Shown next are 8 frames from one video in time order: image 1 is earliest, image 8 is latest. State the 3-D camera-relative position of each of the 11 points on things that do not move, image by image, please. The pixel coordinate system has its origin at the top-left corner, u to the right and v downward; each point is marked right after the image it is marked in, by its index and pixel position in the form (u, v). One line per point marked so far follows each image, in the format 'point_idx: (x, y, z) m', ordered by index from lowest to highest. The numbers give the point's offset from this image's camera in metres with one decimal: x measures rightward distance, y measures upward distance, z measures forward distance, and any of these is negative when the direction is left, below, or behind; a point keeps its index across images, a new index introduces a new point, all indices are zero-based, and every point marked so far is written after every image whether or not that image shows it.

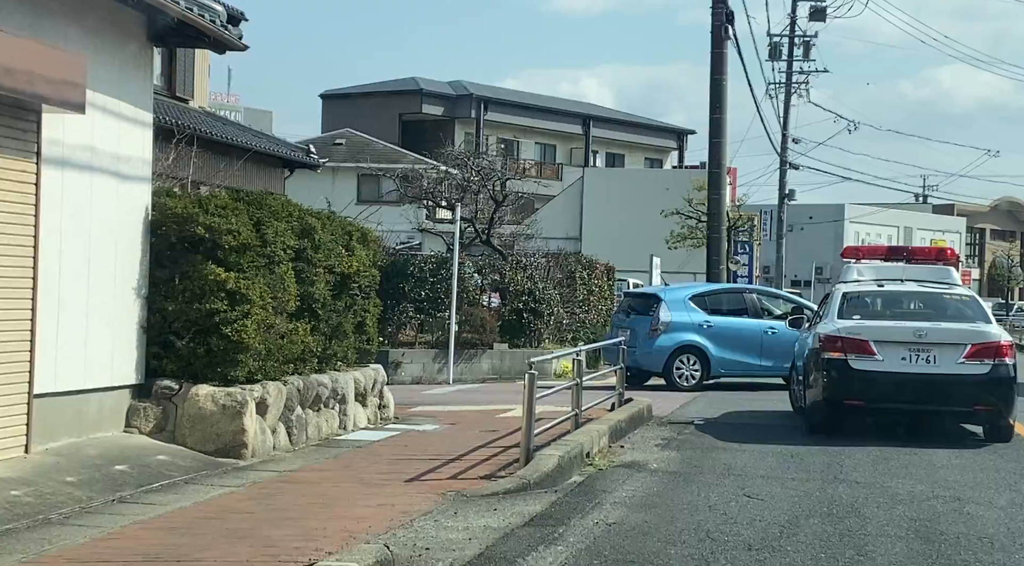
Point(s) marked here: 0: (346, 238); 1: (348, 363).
0: (-1.7, +0.5, +15.3) m
1: (-1.6, -0.8, +15.4) m
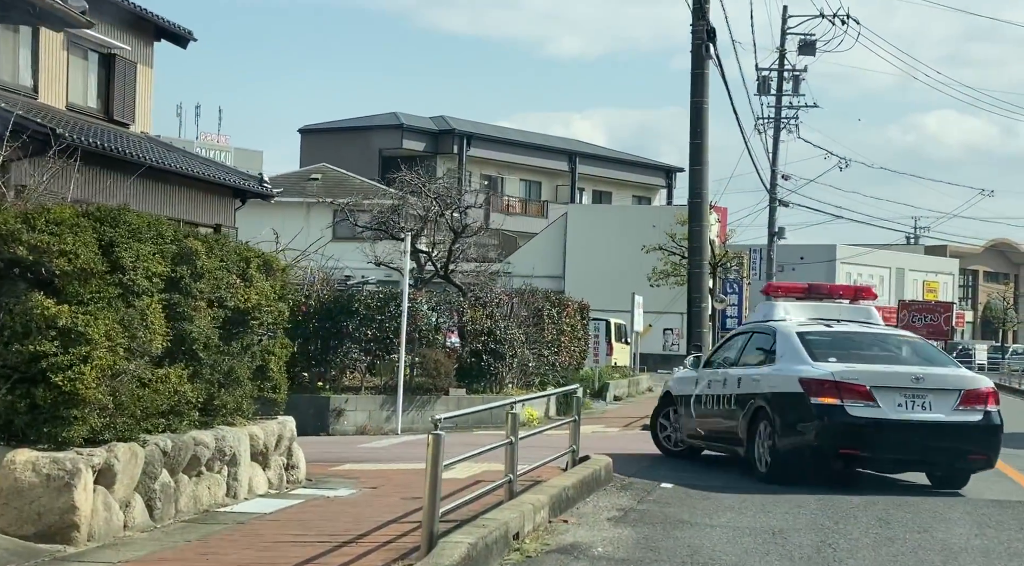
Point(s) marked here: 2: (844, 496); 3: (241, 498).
0: (-2.2, +0.1, +12.8) m
1: (-2.2, -1.1, +12.8) m
2: (+2.8, -1.8, +13.2) m
3: (-2.1, -1.7, +12.2) m
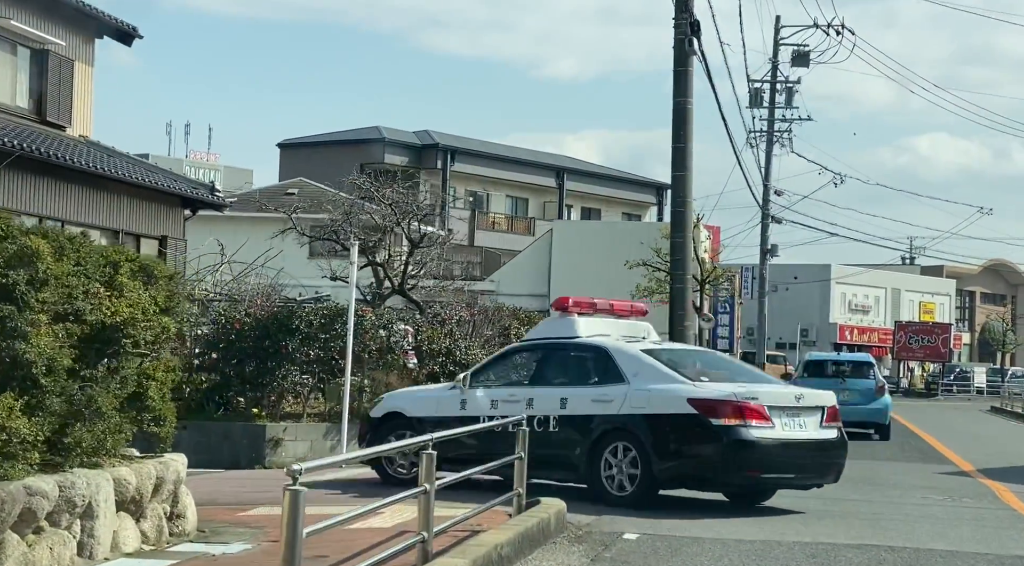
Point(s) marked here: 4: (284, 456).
0: (-2.7, +0.1, +10.5) m
1: (-2.7, -1.2, +10.5) m
2: (+2.3, -1.9, +10.9) m
3: (-2.6, -1.7, +9.9) m
4: (-2.9, -2.2, +19.6) m
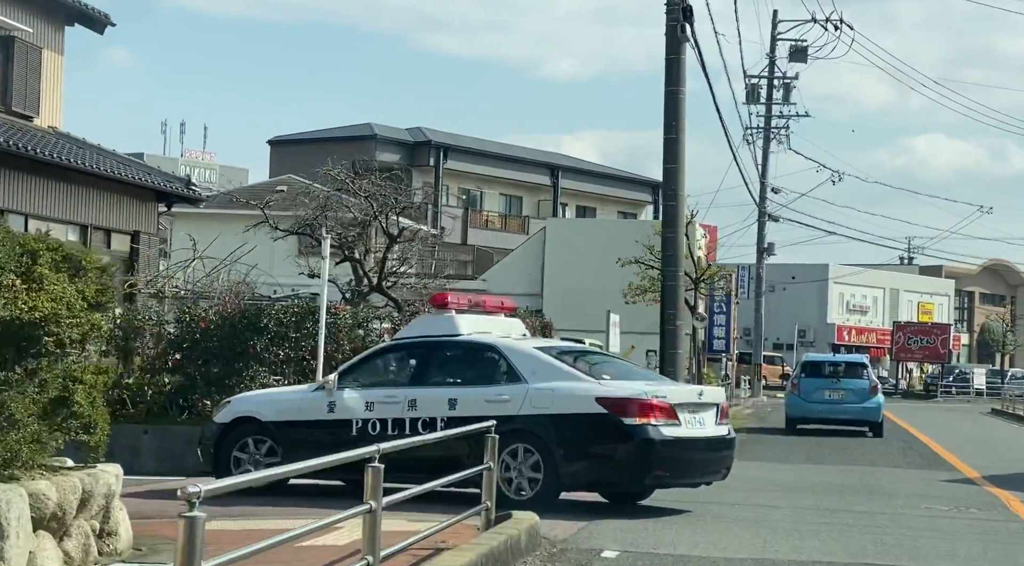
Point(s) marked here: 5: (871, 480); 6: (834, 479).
0: (-3.0, +0.1, +9.5) m
1: (-2.9, -1.1, +9.5) m
2: (+2.1, -1.9, +9.9) m
3: (-2.9, -1.7, +8.8) m
4: (-3.1, -2.1, +18.5) m
5: (+4.3, -2.4, +18.7) m
6: (+3.9, -2.4, +18.9) m
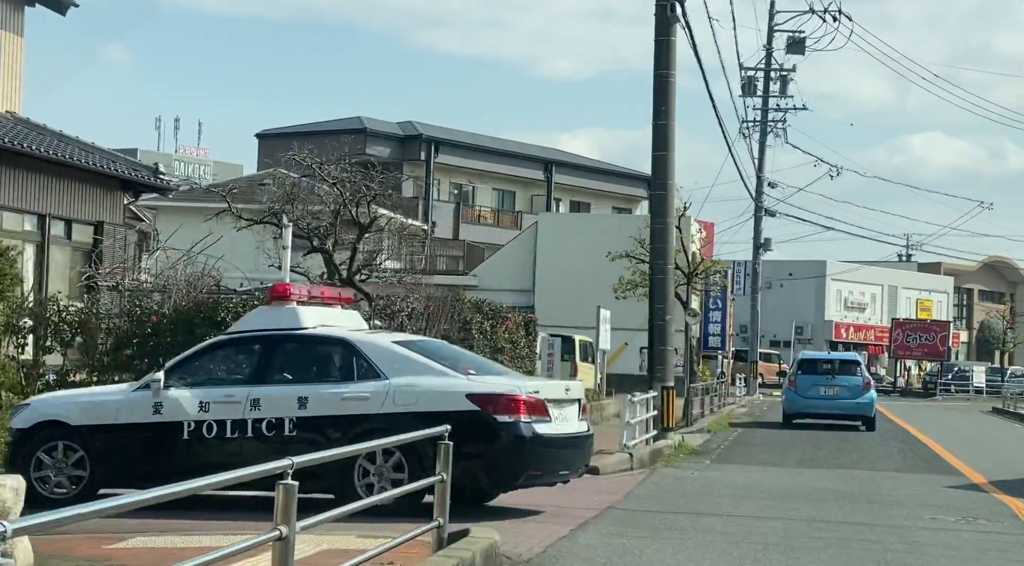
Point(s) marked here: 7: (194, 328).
0: (-3.2, +0.2, +8.2) m
1: (-3.2, -1.1, +8.2) m
2: (+1.8, -1.8, +8.6) m
3: (-3.1, -1.6, +7.5) m
4: (-3.4, -2.0, +17.2) m
5: (+4.0, -2.3, +17.5) m
6: (+3.6, -2.3, +17.6) m
7: (-3.6, -0.5, +17.8) m
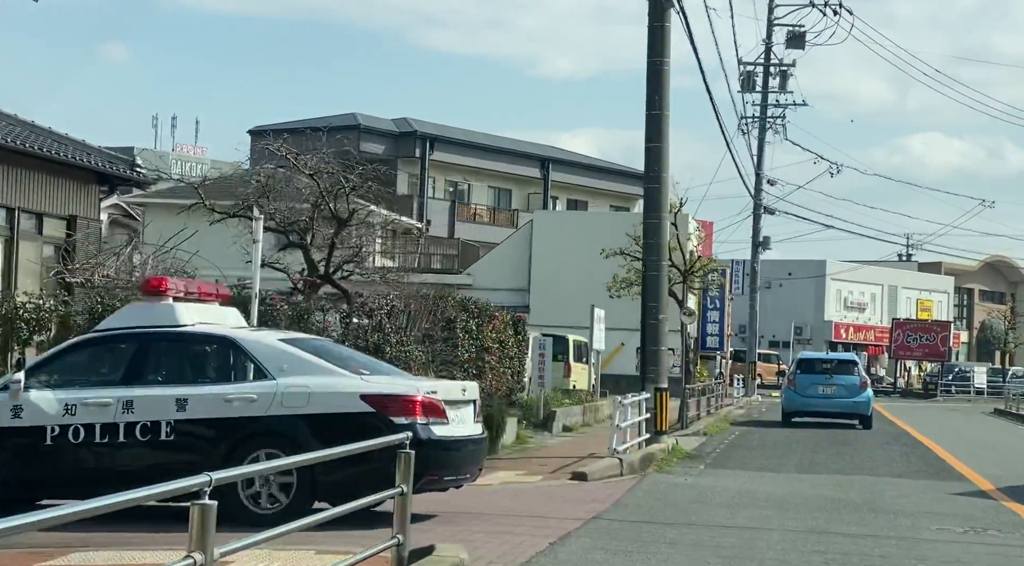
0: (-3.4, +0.3, +7.3) m
1: (-3.4, -1.0, +7.3) m
2: (+1.6, -1.8, +7.7) m
3: (-3.3, -1.6, +6.6) m
4: (-3.6, -2.0, +16.3) m
5: (+3.8, -2.3, +16.6) m
6: (+3.5, -2.3, +16.7) m
7: (-3.8, -0.5, +16.9) m
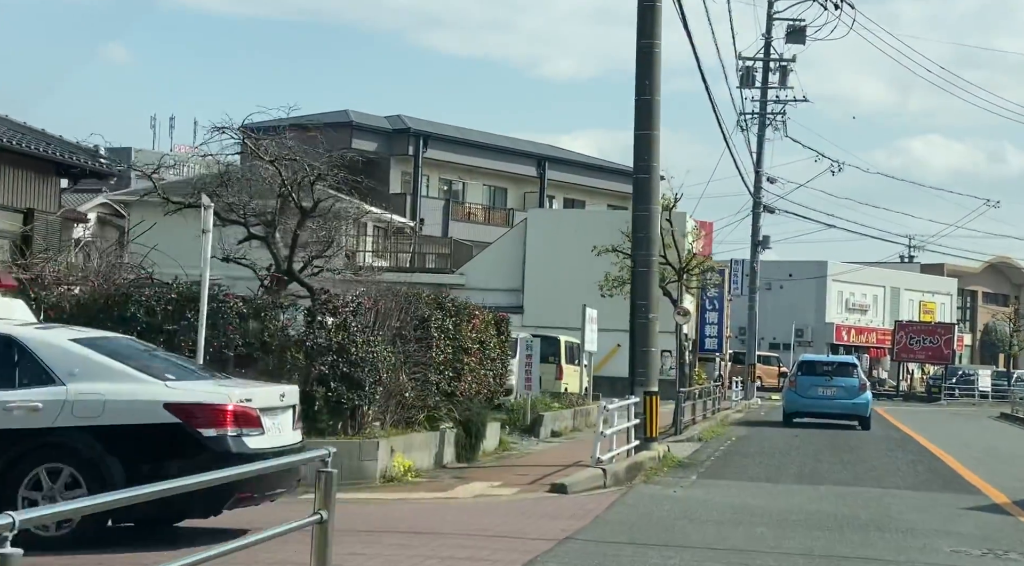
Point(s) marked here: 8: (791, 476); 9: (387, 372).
0: (-3.7, +0.3, +5.9) m
1: (-3.7, -0.9, +5.9) m
2: (+1.3, -1.7, +6.3) m
3: (-3.6, -1.5, +5.2) m
4: (-3.9, -1.9, +14.9) m
5: (+3.6, -2.2, +15.1) m
6: (+3.2, -2.2, +15.3) m
7: (-4.1, -0.4, +15.4) m
8: (+3.4, -2.3, +18.8) m
9: (-1.4, -1.0, +17.8) m
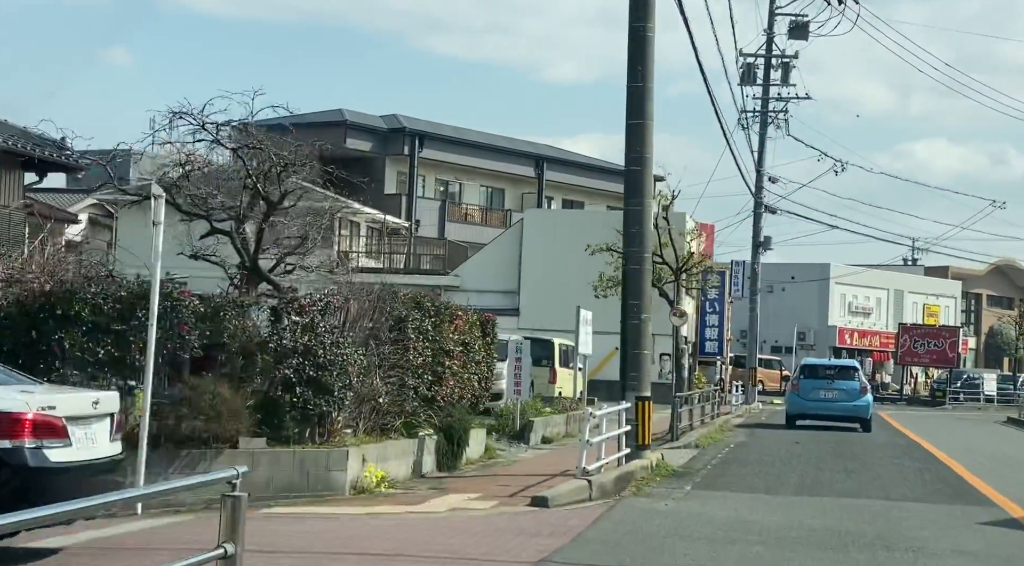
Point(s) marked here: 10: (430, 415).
0: (-3.9, +0.4, +4.7) m
1: (-3.9, -0.9, +4.7) m
2: (+1.1, -1.6, +5.1) m
3: (-3.8, -1.4, +4.0) m
4: (-4.1, -1.9, +13.7) m
5: (+3.3, -2.2, +13.9) m
6: (+3.0, -2.2, +14.1) m
7: (-4.3, -0.4, +14.3) m
8: (+3.2, -2.3, +17.6) m
9: (-1.6, -1.0, +16.7) m
10: (-1.0, -1.6, +19.3) m
